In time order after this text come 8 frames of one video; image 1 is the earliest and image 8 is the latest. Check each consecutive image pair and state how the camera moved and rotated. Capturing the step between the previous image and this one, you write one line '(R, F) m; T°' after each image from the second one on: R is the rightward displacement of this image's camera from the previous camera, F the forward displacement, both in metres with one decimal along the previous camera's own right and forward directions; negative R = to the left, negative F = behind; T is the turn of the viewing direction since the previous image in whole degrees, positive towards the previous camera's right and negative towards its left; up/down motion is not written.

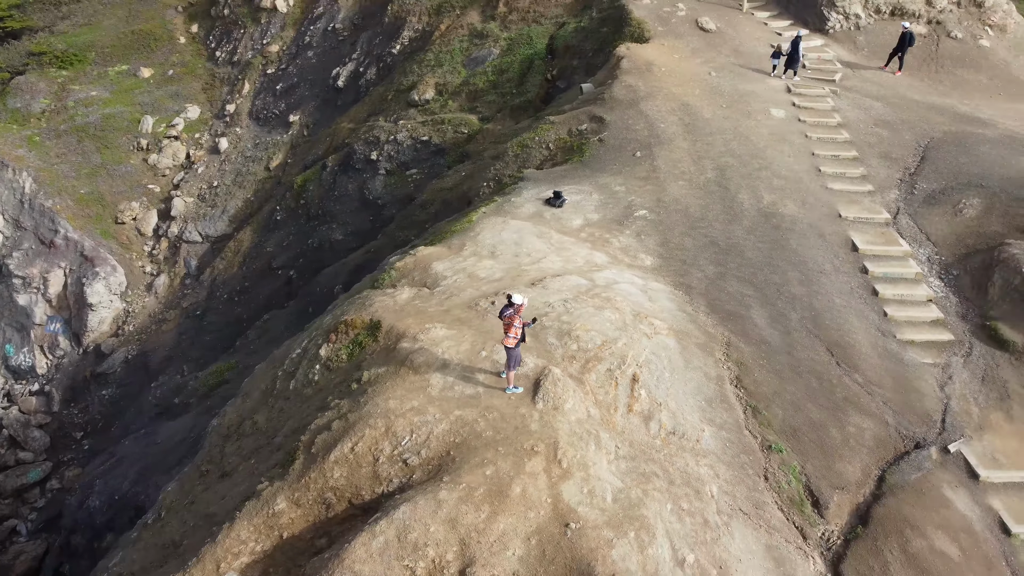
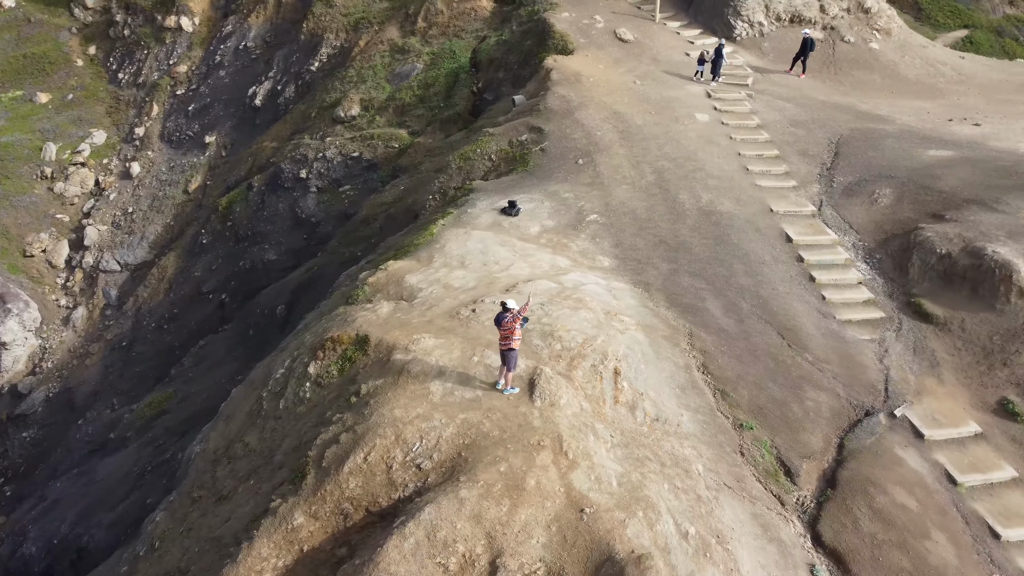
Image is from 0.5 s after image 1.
(-1.0, -0.5) m; +7°
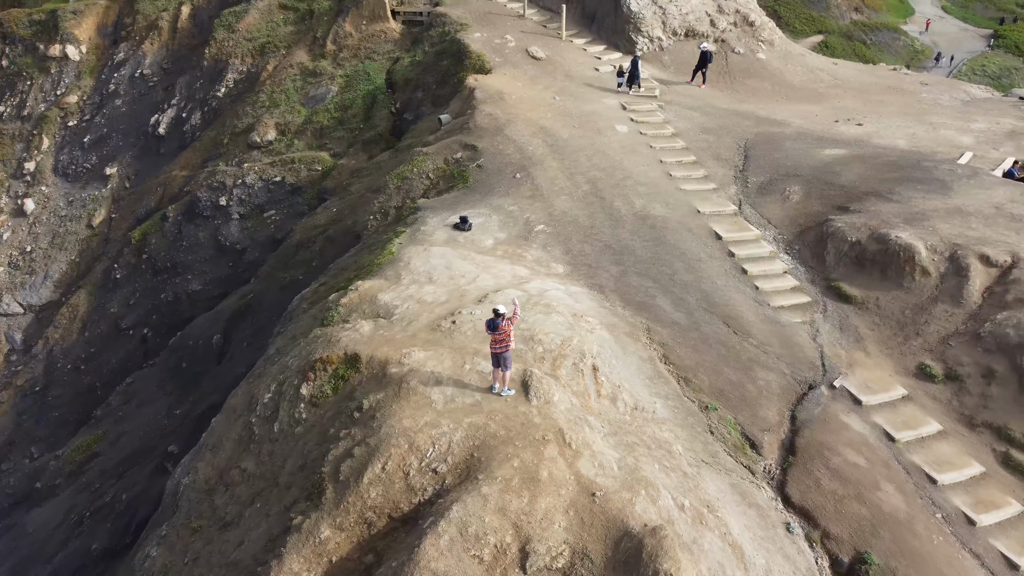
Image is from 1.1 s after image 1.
(-1.3, -0.6) m; +8°
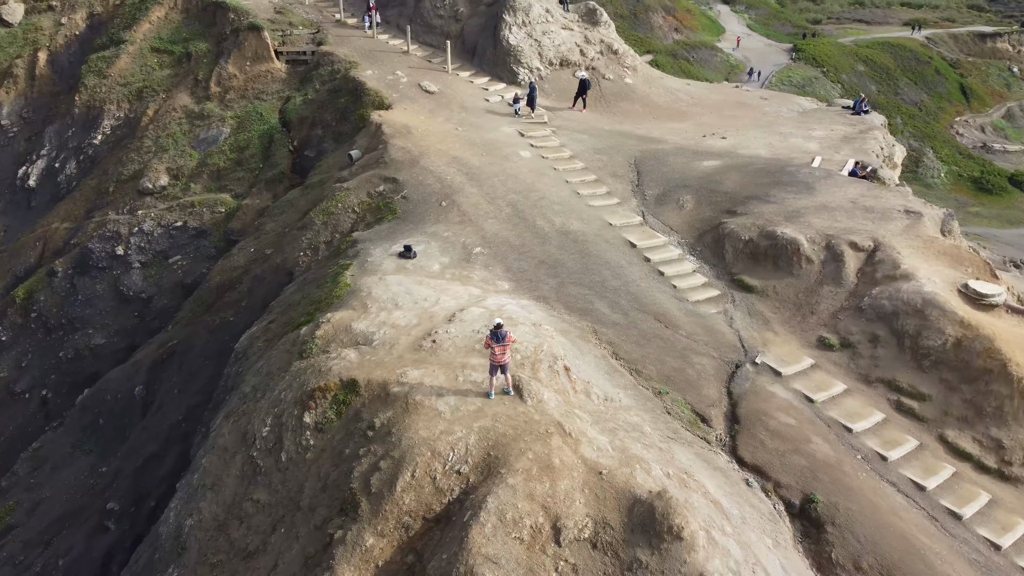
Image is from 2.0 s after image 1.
(-1.9, -1.1) m; +11°
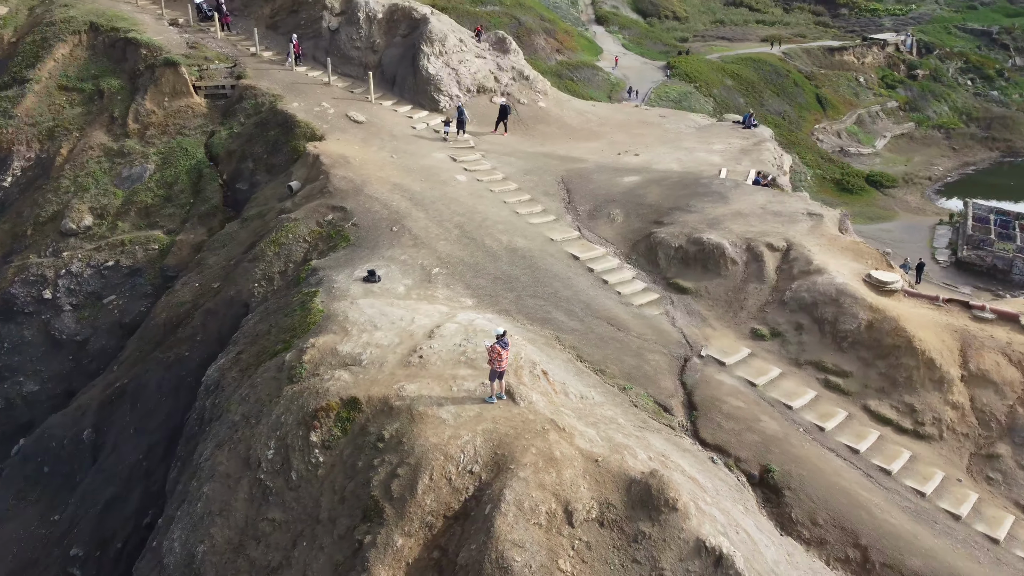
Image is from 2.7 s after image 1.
(-1.5, -1.0) m; +8°
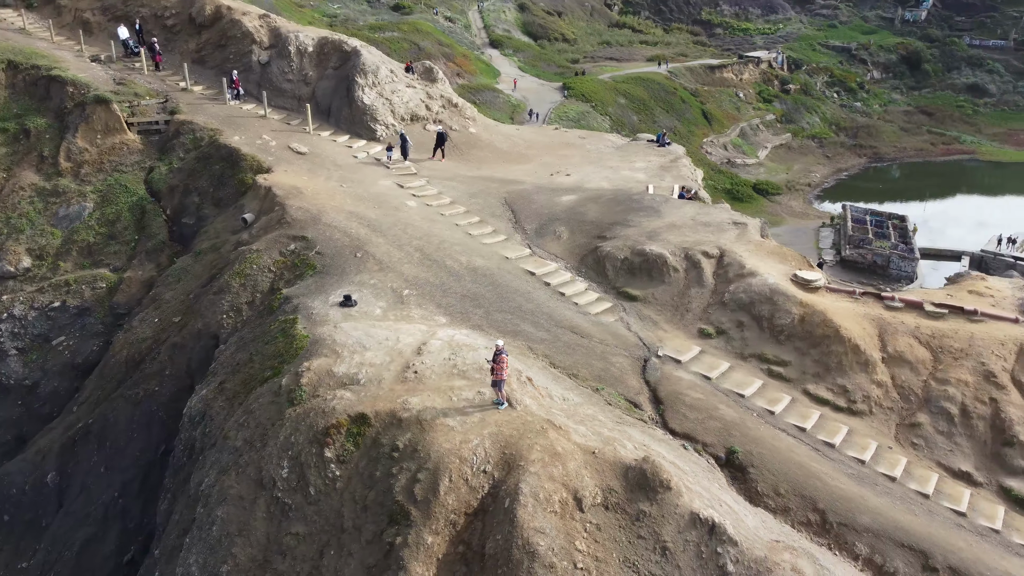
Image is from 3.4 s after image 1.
(-1.6, -1.1) m; +7°
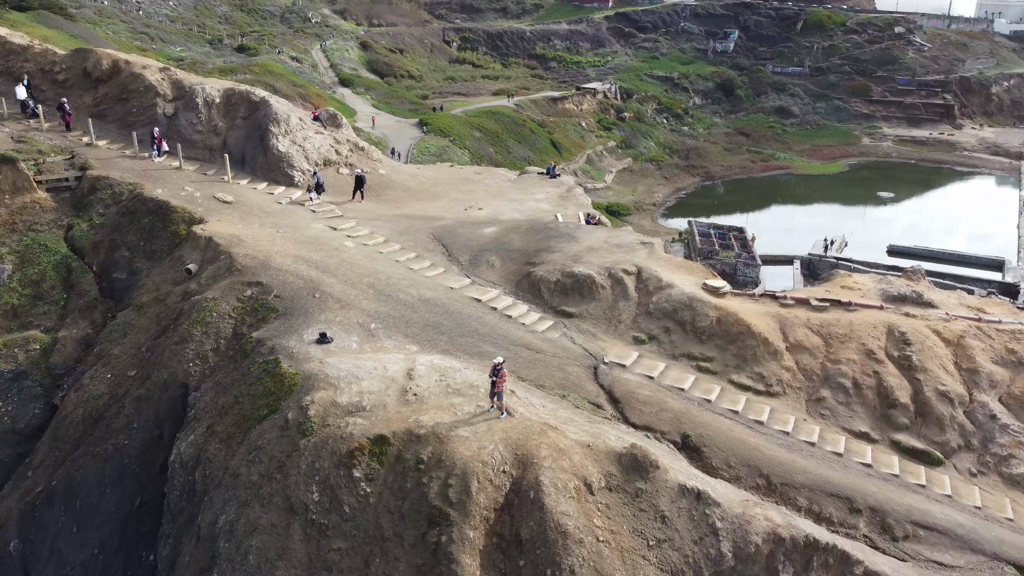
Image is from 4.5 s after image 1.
(-2.7, -1.7) m; +11°
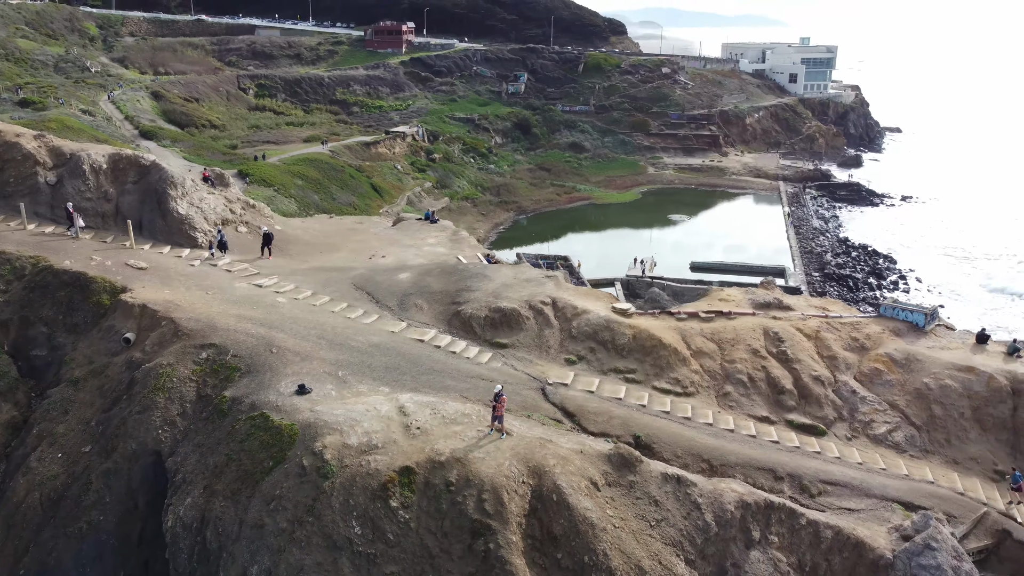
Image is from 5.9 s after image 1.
(-4.0, -1.7) m; +14°
